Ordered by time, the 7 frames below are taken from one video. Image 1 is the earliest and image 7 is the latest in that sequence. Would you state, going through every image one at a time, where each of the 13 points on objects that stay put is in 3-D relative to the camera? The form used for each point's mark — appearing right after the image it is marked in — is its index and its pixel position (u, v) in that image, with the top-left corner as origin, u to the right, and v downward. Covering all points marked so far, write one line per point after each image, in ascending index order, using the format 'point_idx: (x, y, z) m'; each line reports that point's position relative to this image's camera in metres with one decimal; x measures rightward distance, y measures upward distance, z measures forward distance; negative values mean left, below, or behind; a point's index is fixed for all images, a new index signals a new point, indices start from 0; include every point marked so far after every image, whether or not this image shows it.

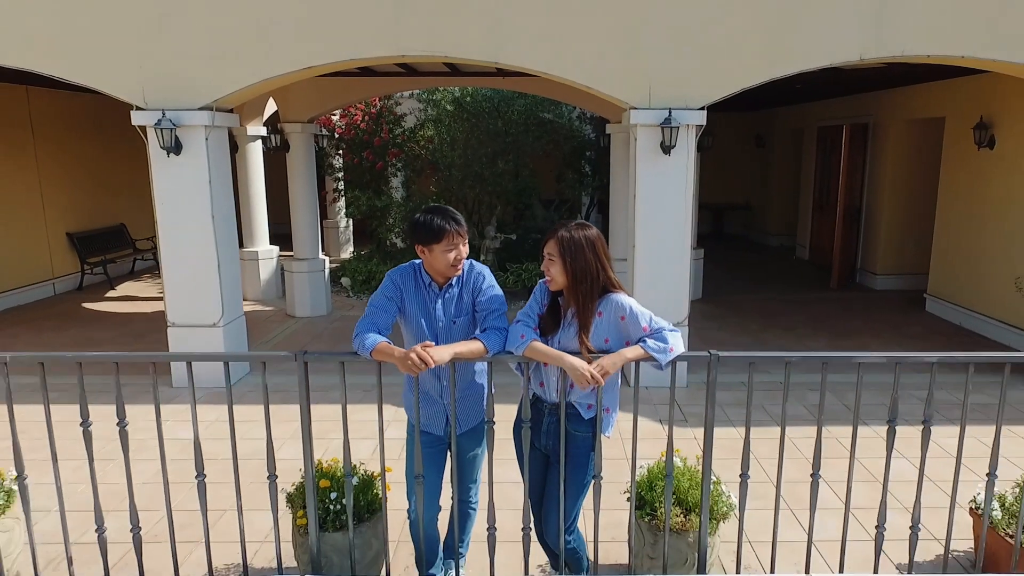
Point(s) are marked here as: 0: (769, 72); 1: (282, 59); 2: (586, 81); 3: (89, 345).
0: (+1.3, +1.1, +3.5) m
1: (-1.1, +1.2, +3.5) m
2: (+0.4, +1.1, +3.5) m
3: (-2.8, -0.3, +4.5) m
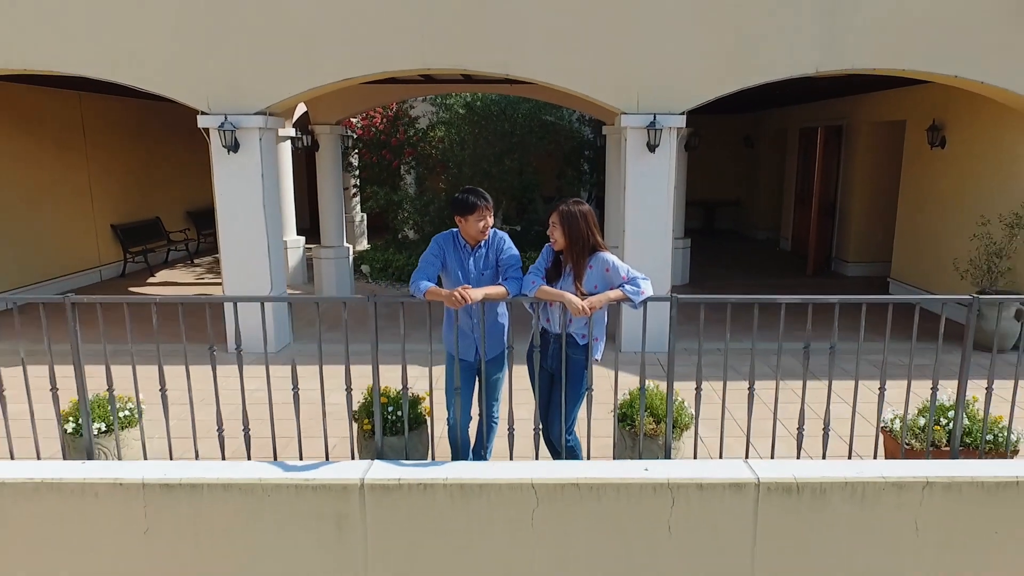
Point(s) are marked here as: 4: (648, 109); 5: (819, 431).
0: (+1.3, +1.2, +4.1) m
1: (-1.1, +1.3, +4.1) m
2: (+0.4, +1.2, +4.1) m
3: (-2.8, -0.2, +5.1) m
4: (+0.8, +1.1, +4.1) m
5: (+1.4, -0.5, +3.1) m
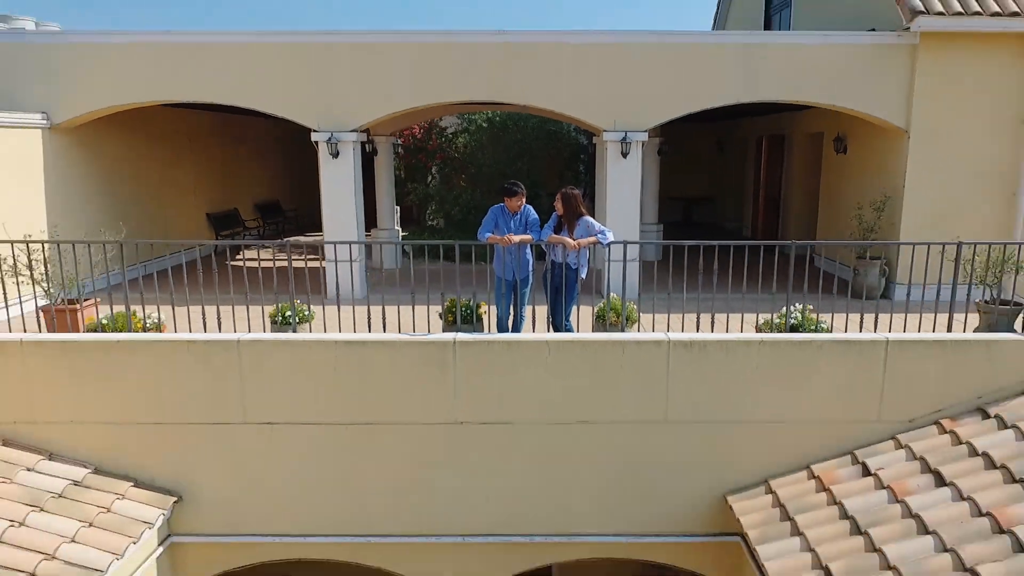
0: (+1.4, +1.5, +5.8) m
1: (-1.0, +1.6, +5.9) m
2: (+0.6, +1.5, +5.9) m
3: (-2.6, +0.1, +6.9) m
4: (+0.9, +1.4, +5.9) m
5: (+1.5, -0.2, +4.9) m
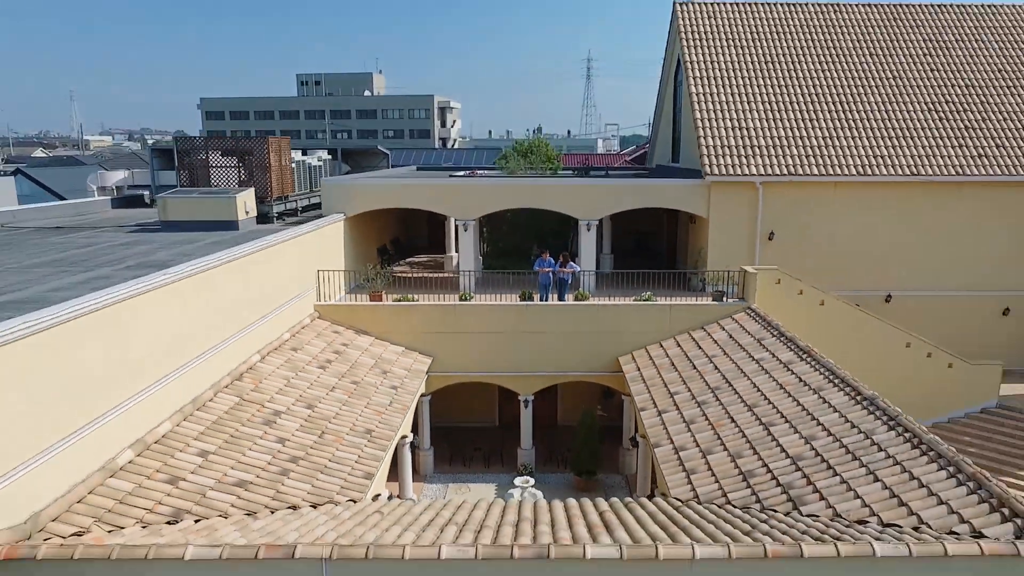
0: (+2.0, +1.6, +13.6) m
1: (-0.4, +1.6, +13.6) m
2: (+1.1, +1.5, +13.6) m
3: (-2.1, +0.1, +14.6) m
4: (+1.5, +1.4, +13.6) m
5: (+2.1, -0.2, +12.7) m
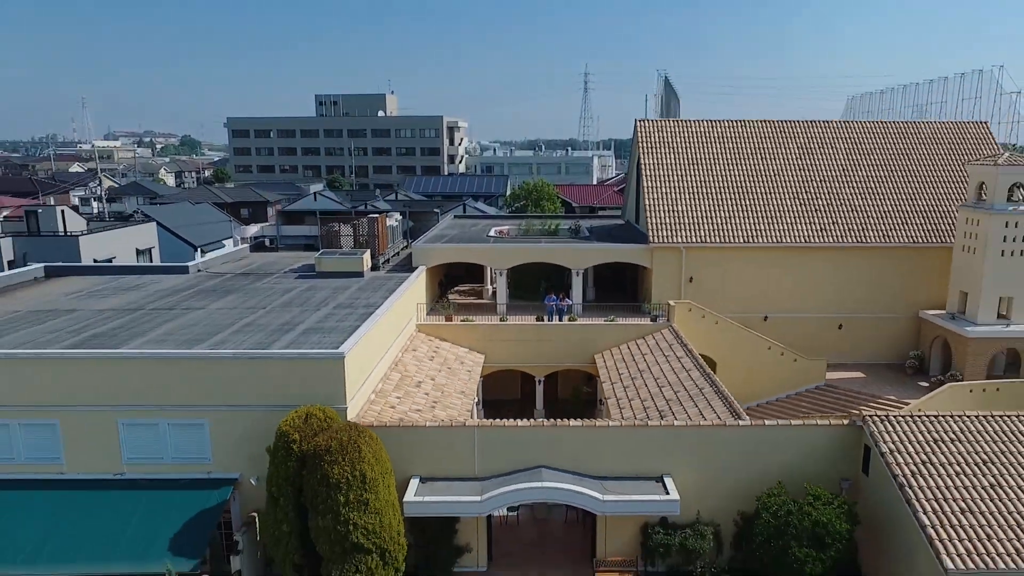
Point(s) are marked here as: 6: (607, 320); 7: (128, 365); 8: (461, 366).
0: (+2.6, +0.8, +21.7) m
1: (+0.2, +0.9, +21.7) m
2: (+1.7, +0.8, +21.7) m
3: (-1.5, -0.6, +22.7) m
4: (+2.1, +0.6, +21.8) m
5: (+2.6, -0.9, +20.8) m
6: (+2.8, -0.9, +20.0) m
7: (-6.9, -1.4, +12.4) m
8: (-1.4, -2.1, +18.3) m
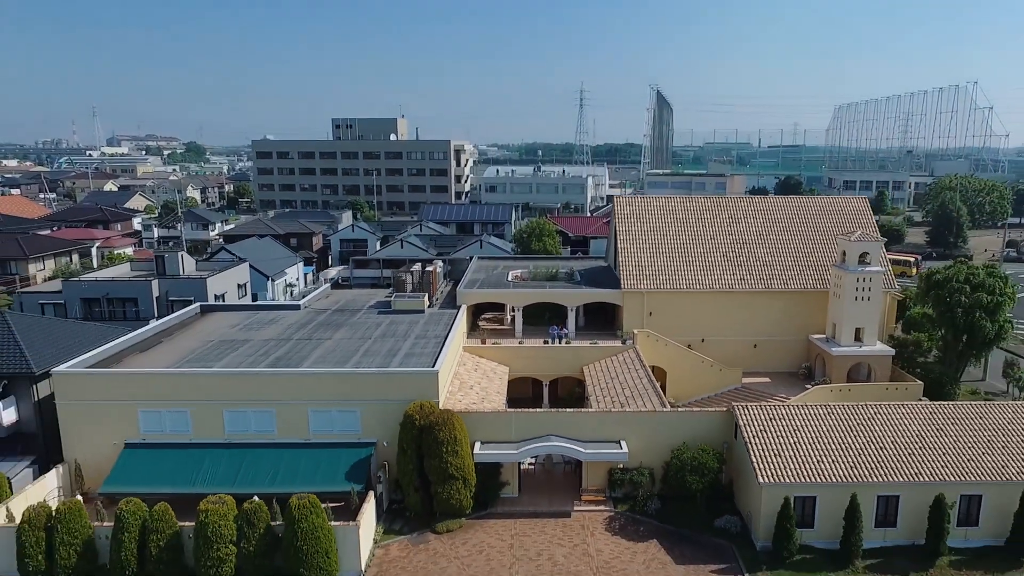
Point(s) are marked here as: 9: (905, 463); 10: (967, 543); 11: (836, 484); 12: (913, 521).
0: (+3.2, -0.6, +31.1) m
1: (+0.8, -0.6, +31.2) m
2: (+2.3, -0.7, +31.2) m
3: (-0.9, -2.1, +32.2) m
4: (+2.7, -0.8, +31.2) m
5: (+3.3, -2.4, +30.2) m
6: (+3.4, -2.4, +29.4) m
7: (-6.3, -2.9, +21.8) m
8: (-0.7, -3.5, +27.7) m
9: (+11.4, -5.0, +19.9) m
10: (+13.1, -7.3, +19.8) m
11: (+9.2, -5.5, +19.4) m
12: (+11.6, -6.7, +19.8) m
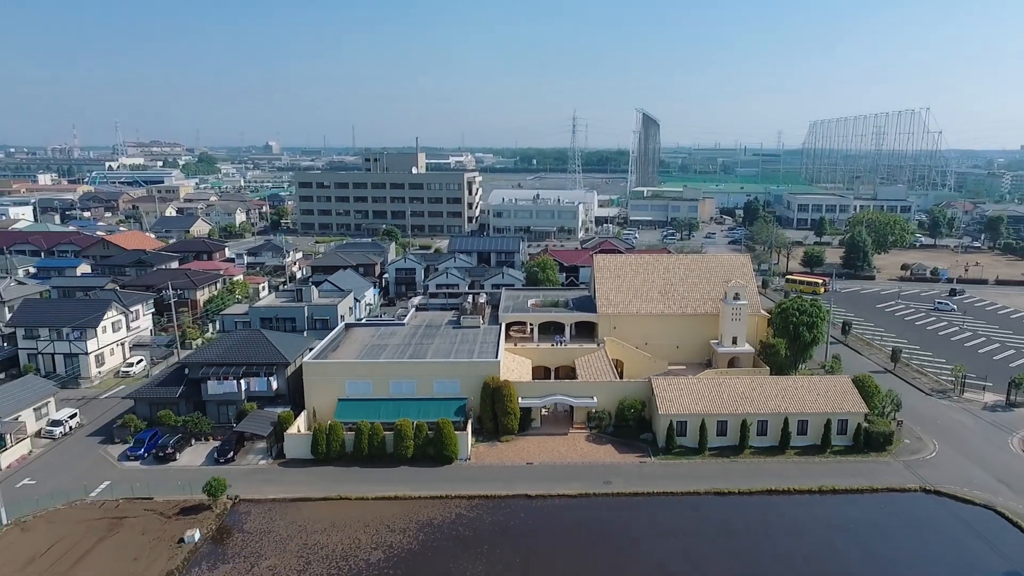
0: (+4.7, -2.5, +51.8) m
1: (+2.3, -2.4, +51.8) m
2: (+3.8, -2.5, +51.8) m
3: (+0.6, -3.9, +52.8) m
4: (+4.2, -2.6, +51.9) m
5: (+4.7, -4.2, +50.9) m
6: (+4.9, -4.2, +50.1) m
7: (-4.7, -4.7, +42.4) m
8: (+0.8, -5.4, +48.3) m
9: (+13.0, -6.9, +40.6) m
10: (+14.7, -9.2, +40.6) m
11: (+10.8, -7.4, +40.1) m
12: (+13.2, -8.5, +40.6) m
